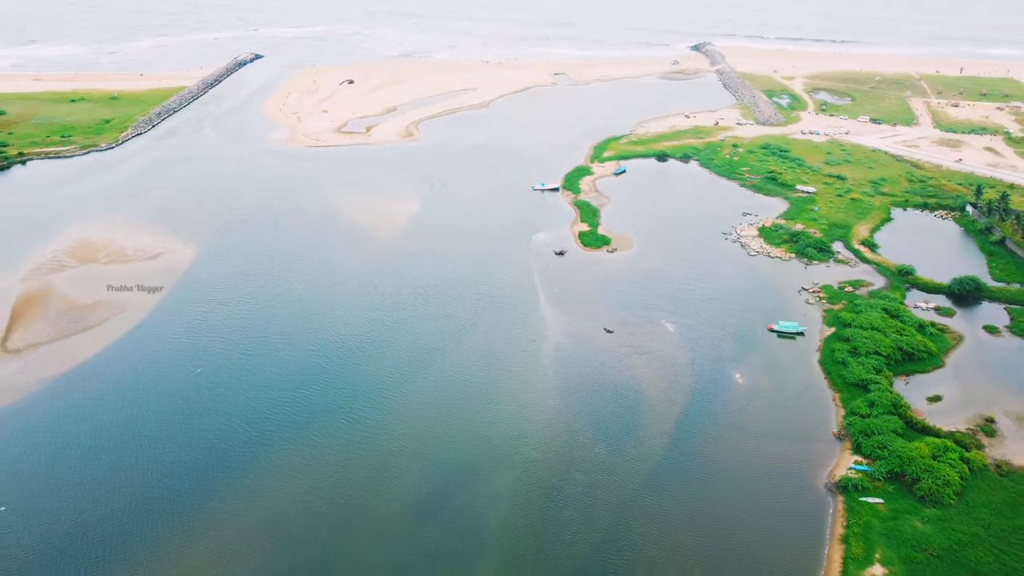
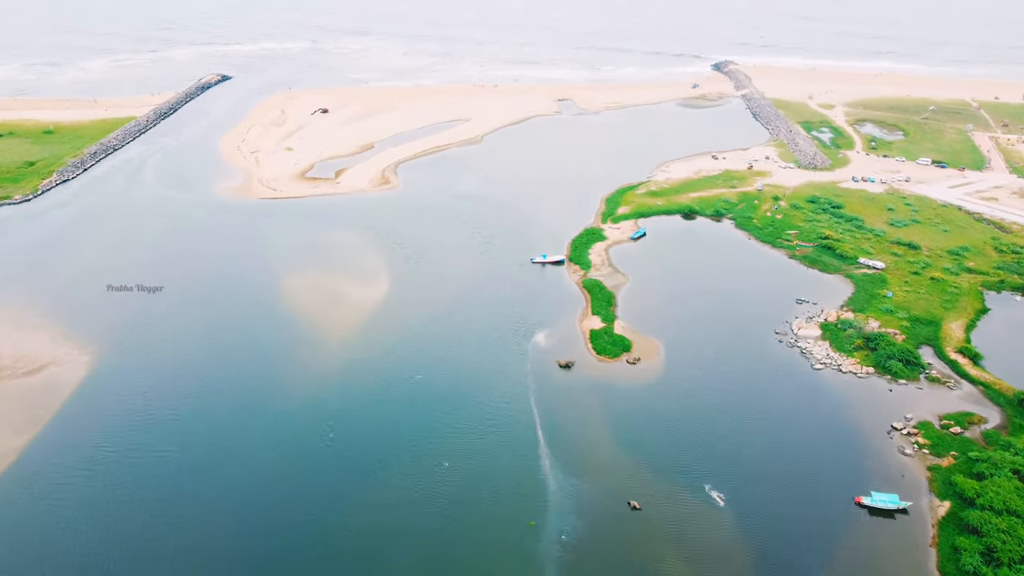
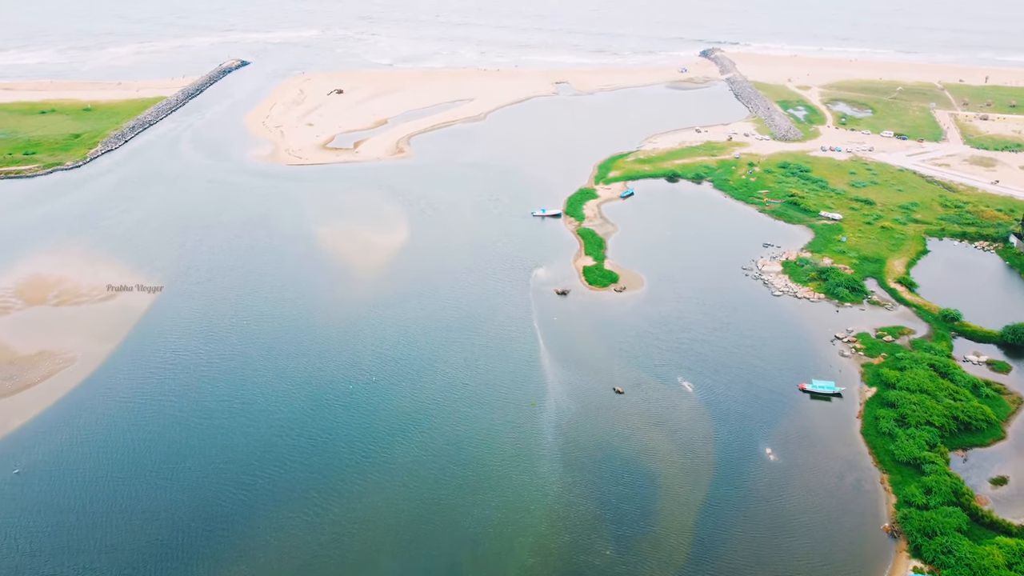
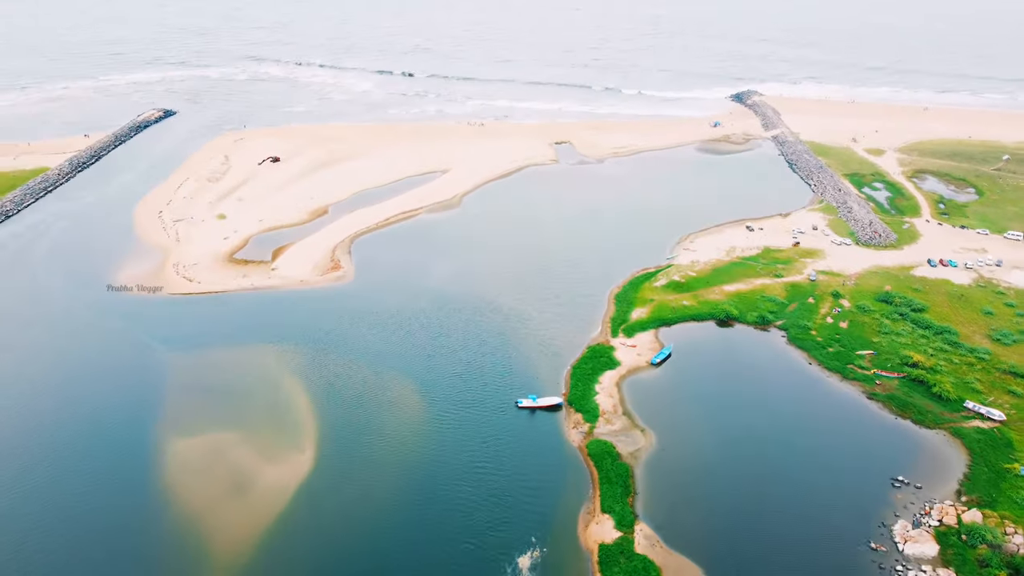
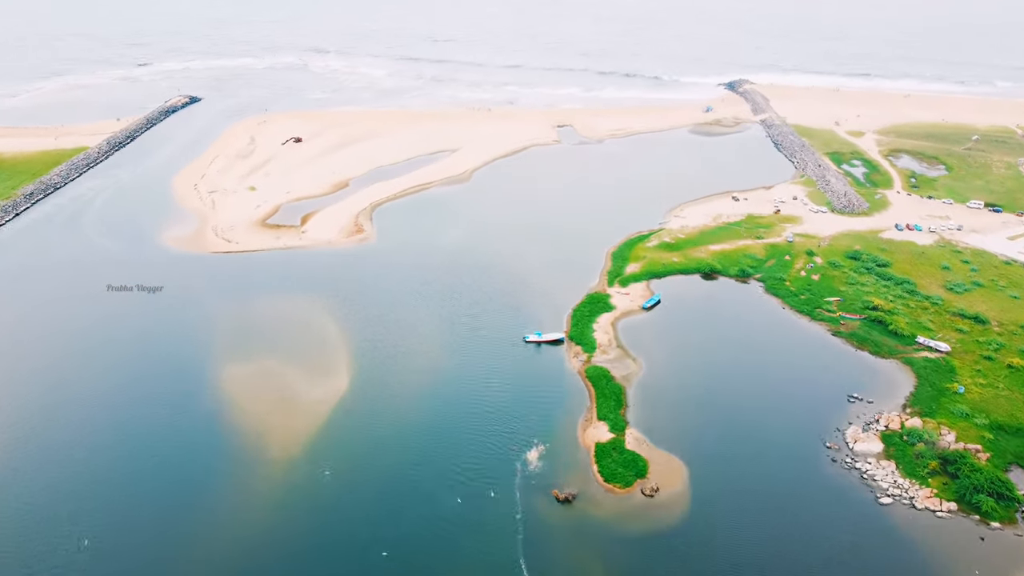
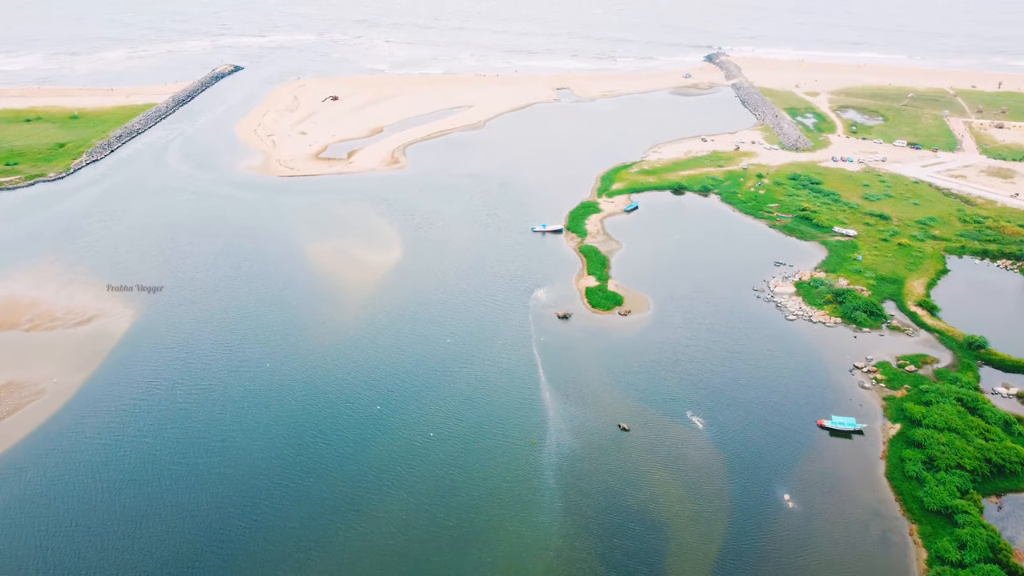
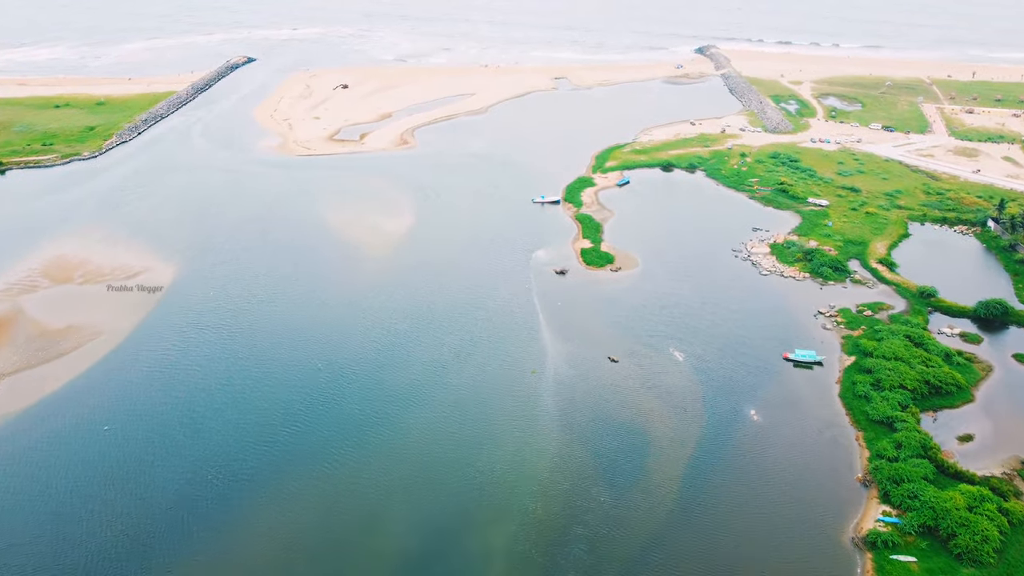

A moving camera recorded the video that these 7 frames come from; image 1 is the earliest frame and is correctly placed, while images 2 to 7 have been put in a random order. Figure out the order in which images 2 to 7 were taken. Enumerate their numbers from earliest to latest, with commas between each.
7, 3, 6, 2, 5, 4
